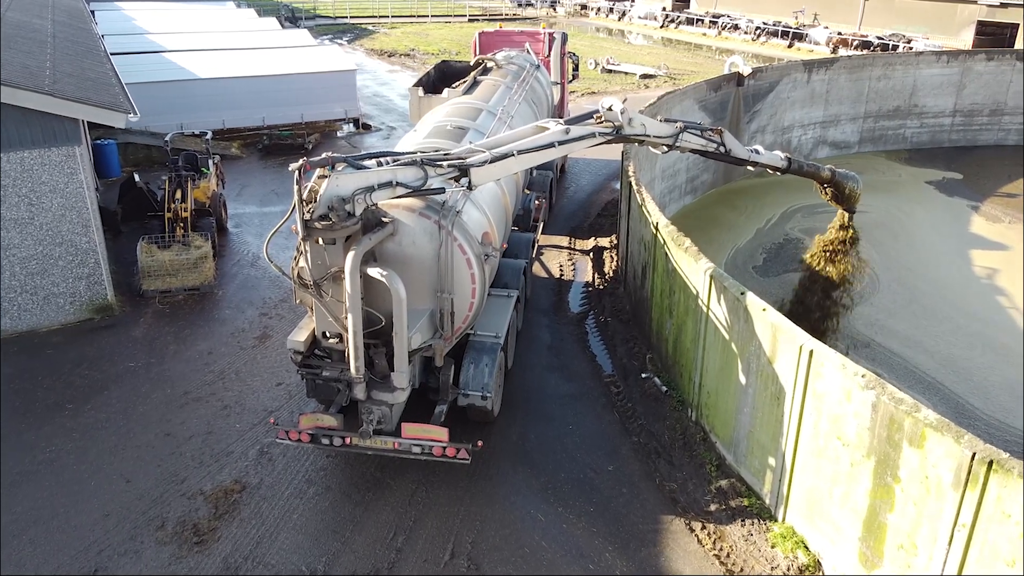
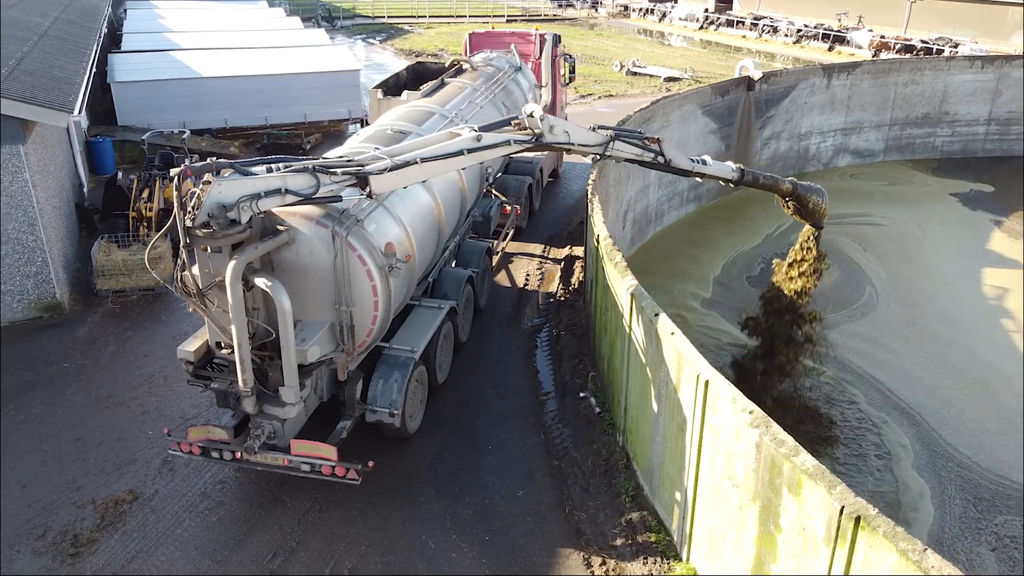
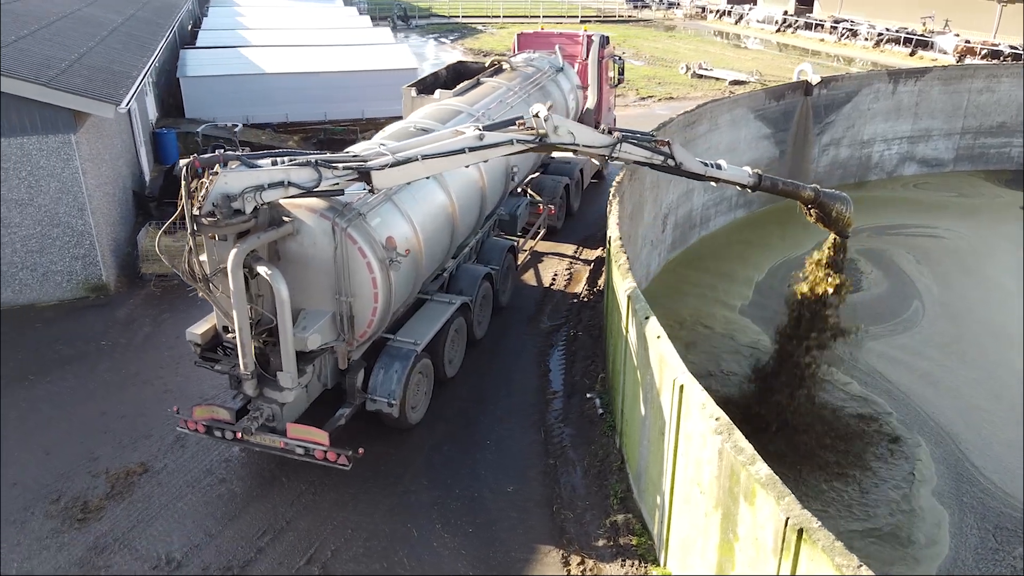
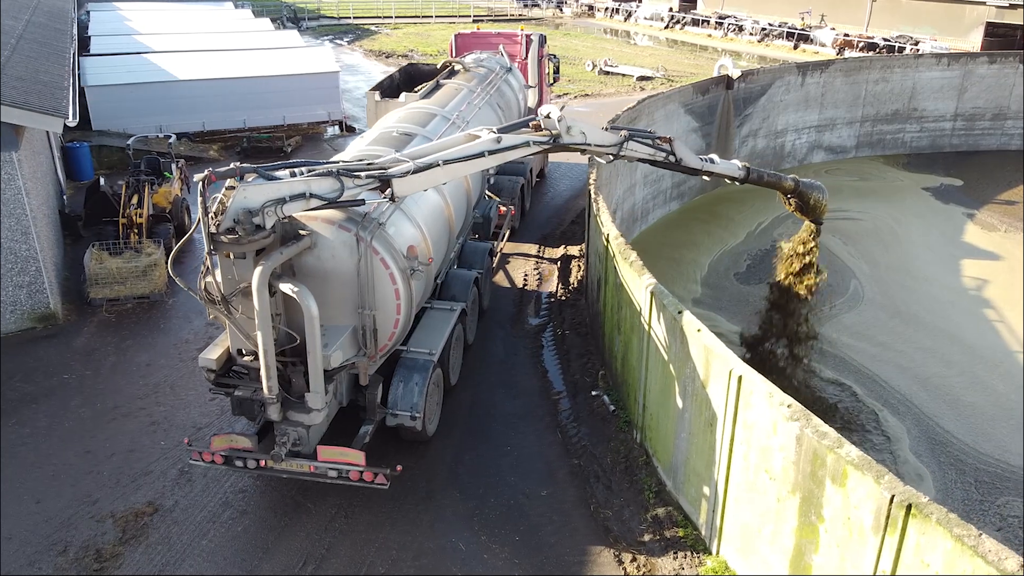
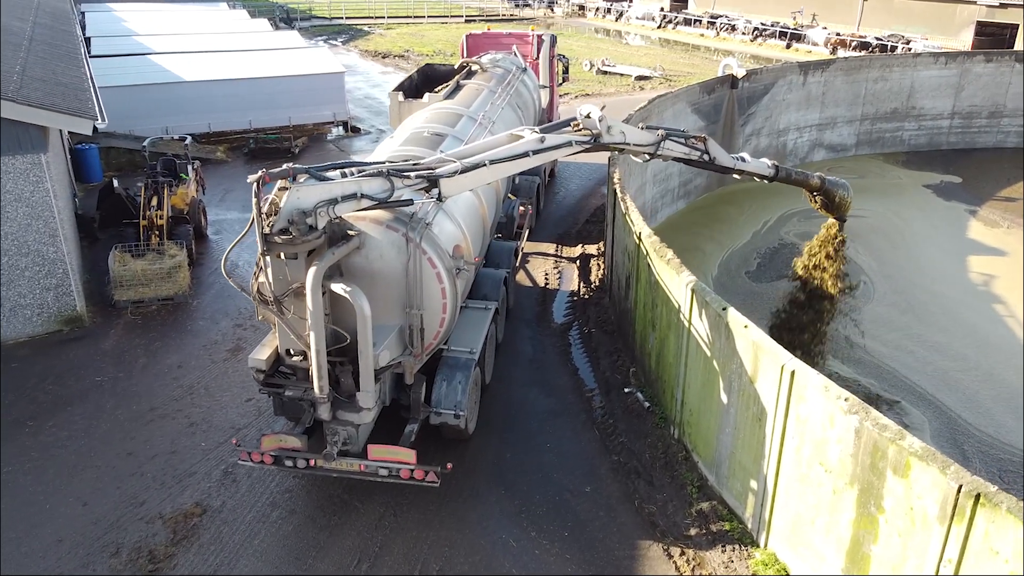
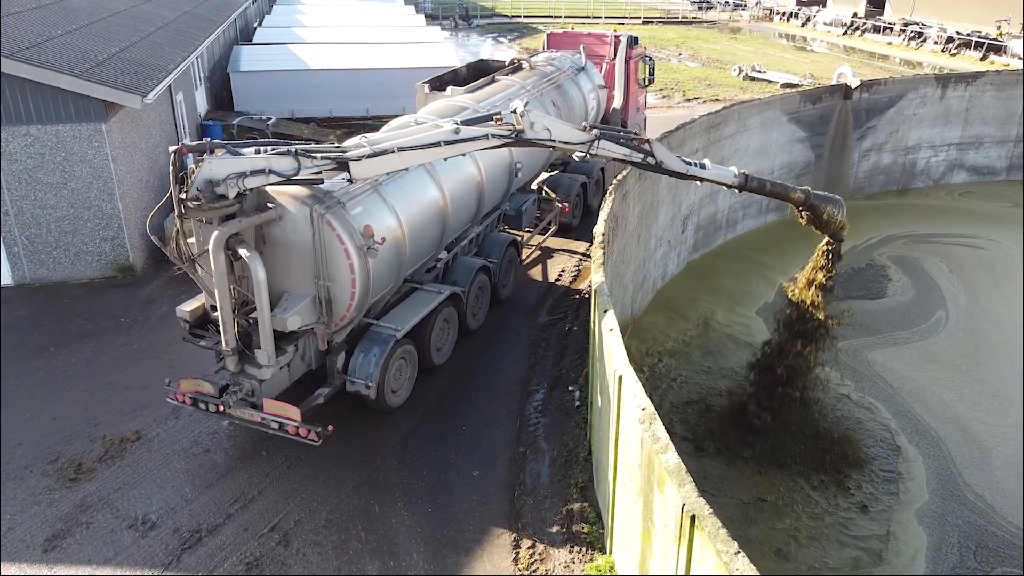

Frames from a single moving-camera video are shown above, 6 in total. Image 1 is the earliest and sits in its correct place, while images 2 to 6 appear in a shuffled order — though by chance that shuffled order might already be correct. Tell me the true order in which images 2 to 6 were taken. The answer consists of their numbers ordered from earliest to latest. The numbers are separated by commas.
5, 4, 2, 3, 6
